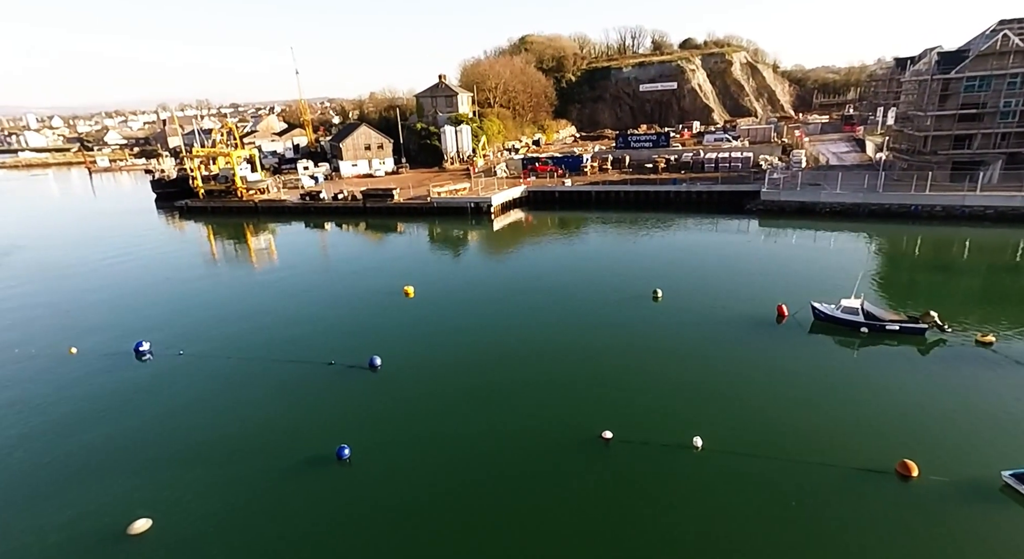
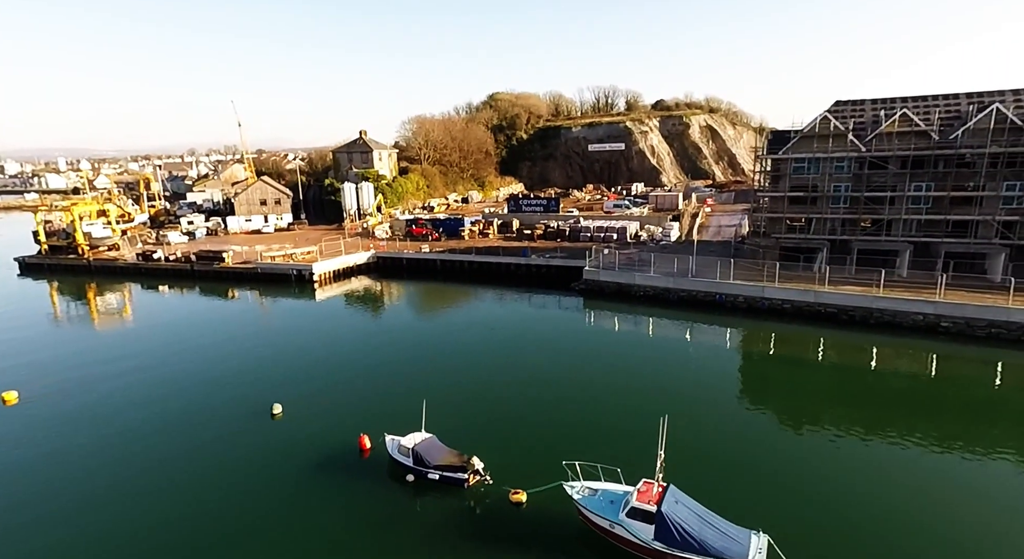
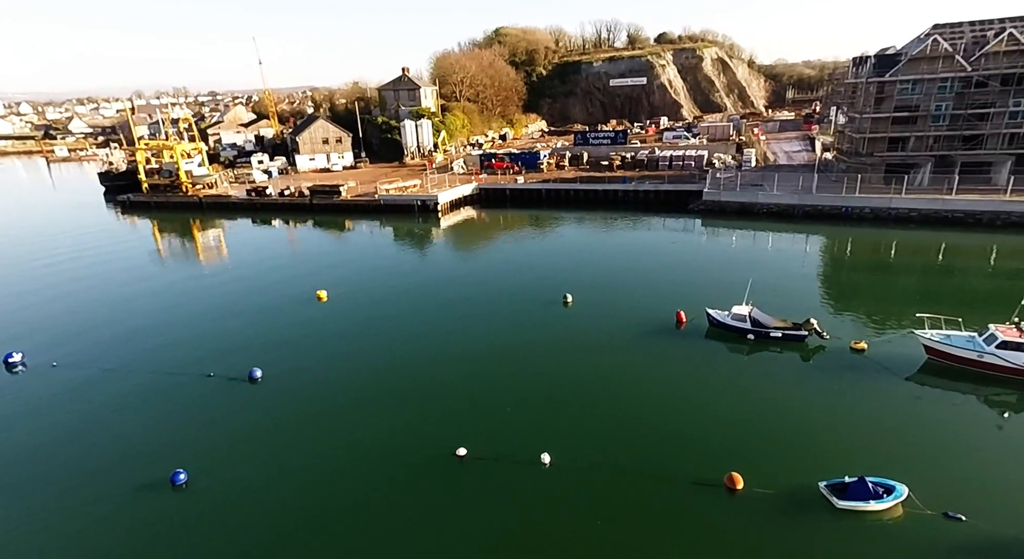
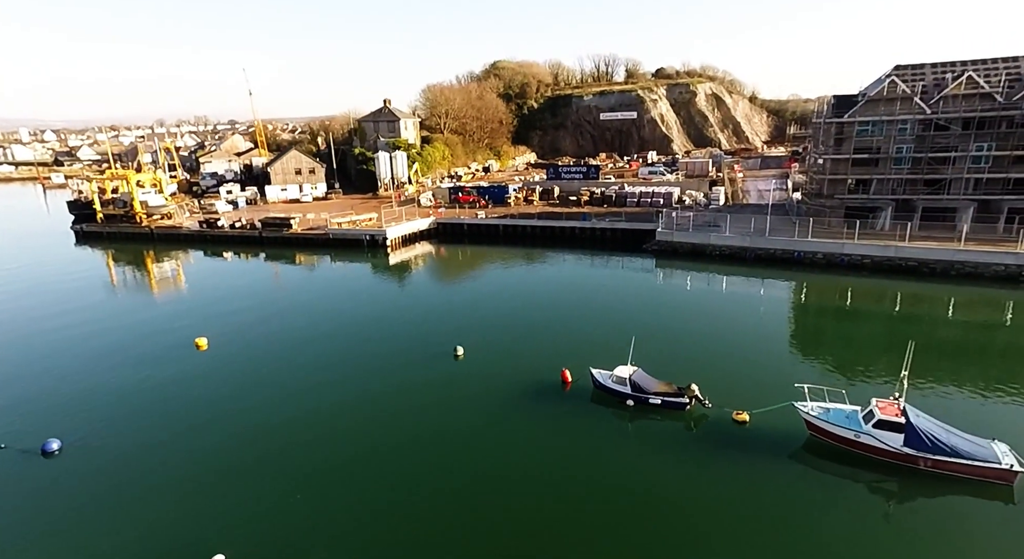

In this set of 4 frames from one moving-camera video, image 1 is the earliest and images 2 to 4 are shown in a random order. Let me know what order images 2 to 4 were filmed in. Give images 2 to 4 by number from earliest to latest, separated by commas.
3, 4, 2
